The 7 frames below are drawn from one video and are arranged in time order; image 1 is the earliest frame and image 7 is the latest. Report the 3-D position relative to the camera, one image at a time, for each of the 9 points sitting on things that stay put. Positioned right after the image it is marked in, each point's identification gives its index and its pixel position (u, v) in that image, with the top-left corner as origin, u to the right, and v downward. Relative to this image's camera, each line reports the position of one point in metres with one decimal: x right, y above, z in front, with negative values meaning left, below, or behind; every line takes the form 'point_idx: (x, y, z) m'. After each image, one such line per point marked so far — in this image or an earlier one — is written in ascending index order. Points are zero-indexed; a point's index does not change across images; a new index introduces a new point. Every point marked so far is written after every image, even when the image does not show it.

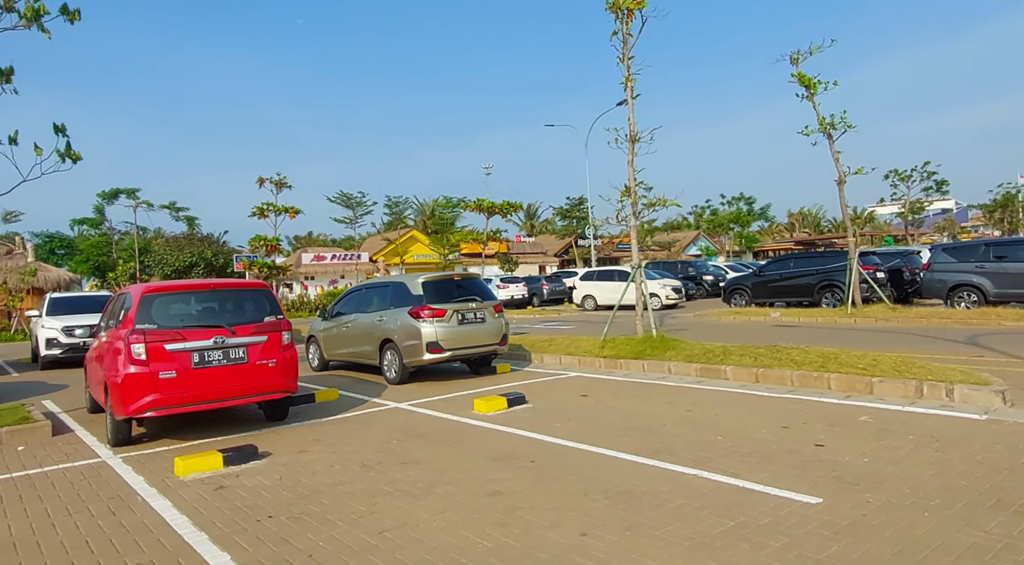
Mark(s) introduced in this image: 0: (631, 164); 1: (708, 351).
0: (+2.1, +2.1, +11.9) m
1: (+3.1, -1.1, +10.5) m
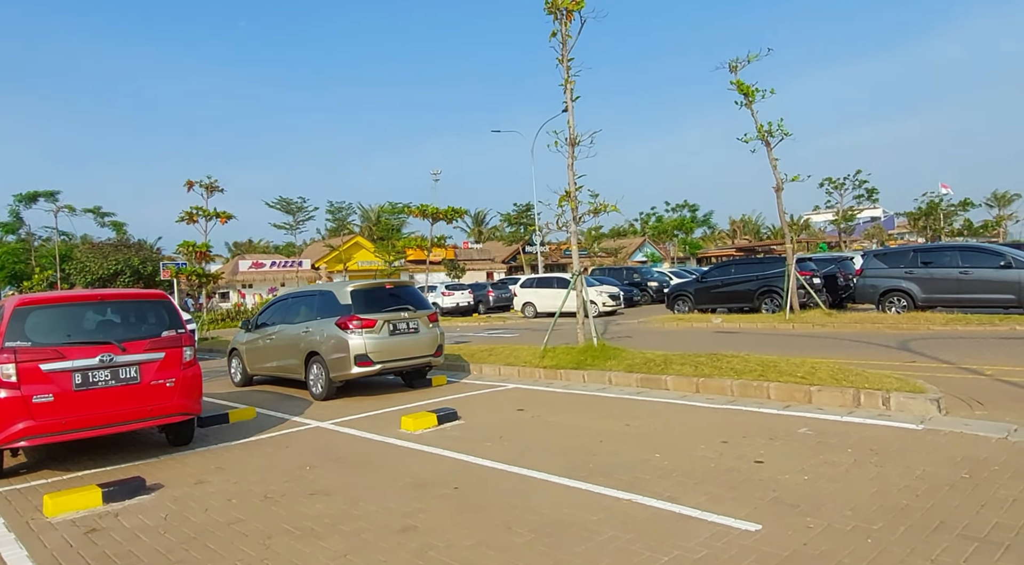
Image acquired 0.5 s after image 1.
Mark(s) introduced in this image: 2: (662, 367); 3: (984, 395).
0: (+1.0, +2.0, +11.6) m
1: (+2.1, -1.2, +10.3) m
2: (+2.2, -1.2, +9.8) m
3: (+5.3, -1.3, +7.5) m
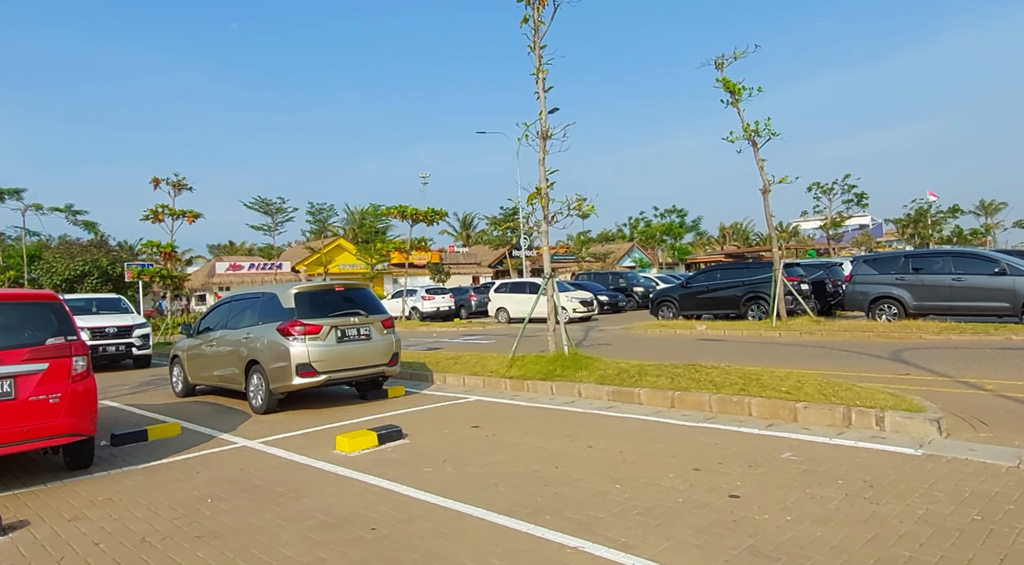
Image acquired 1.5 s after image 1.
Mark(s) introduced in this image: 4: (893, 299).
0: (+0.5, +1.9, +10.8) m
1: (+1.6, -1.3, +9.5) m
2: (+1.7, -1.3, +9.0) m
3: (+4.8, -1.3, +6.8) m
4: (+9.6, -0.4, +16.8) m
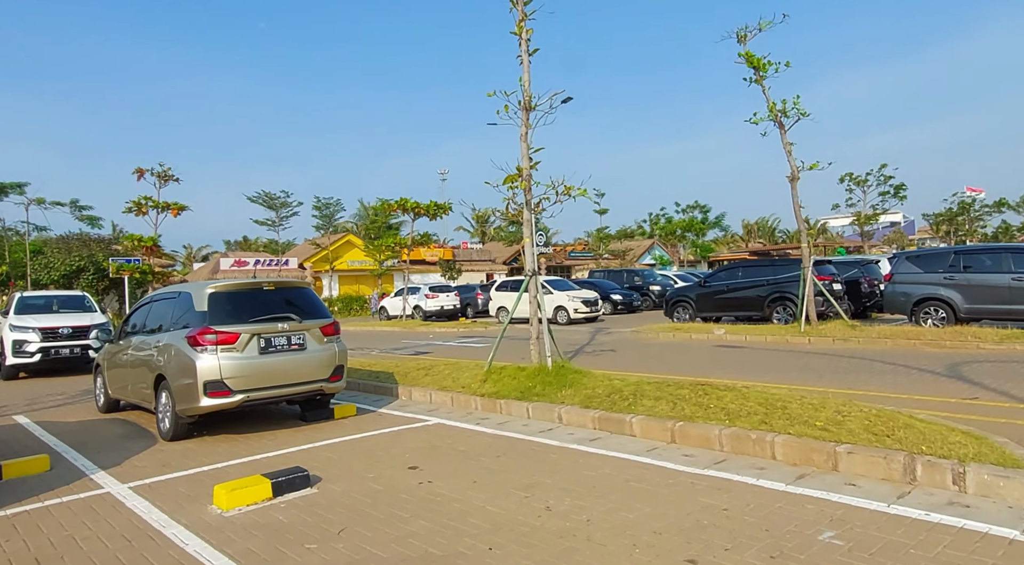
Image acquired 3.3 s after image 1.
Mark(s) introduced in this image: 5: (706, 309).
0: (+0.2, +1.9, +9.0) m
1: (+1.2, -1.3, +7.7) m
2: (+1.3, -1.3, +7.2) m
3: (+4.4, -1.3, +4.9) m
4: (+9.5, -0.4, +14.8) m
5: (+5.5, -0.8, +18.9) m
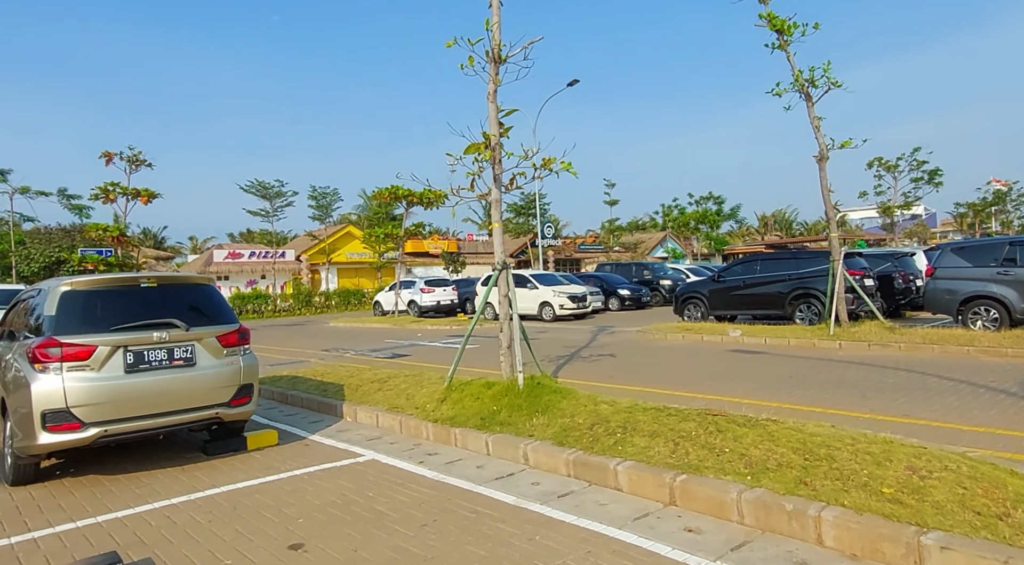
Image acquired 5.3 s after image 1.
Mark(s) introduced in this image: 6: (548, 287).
0: (-0.2, +2.0, +7.2) m
1: (+0.8, -1.2, +5.9) m
2: (+0.9, -1.3, +5.4) m
3: (+3.9, -1.4, +3.0) m
4: (+9.2, -0.3, +12.8) m
5: (+5.3, -0.6, +17.0) m
6: (+1.0, -0.1, +19.8) m
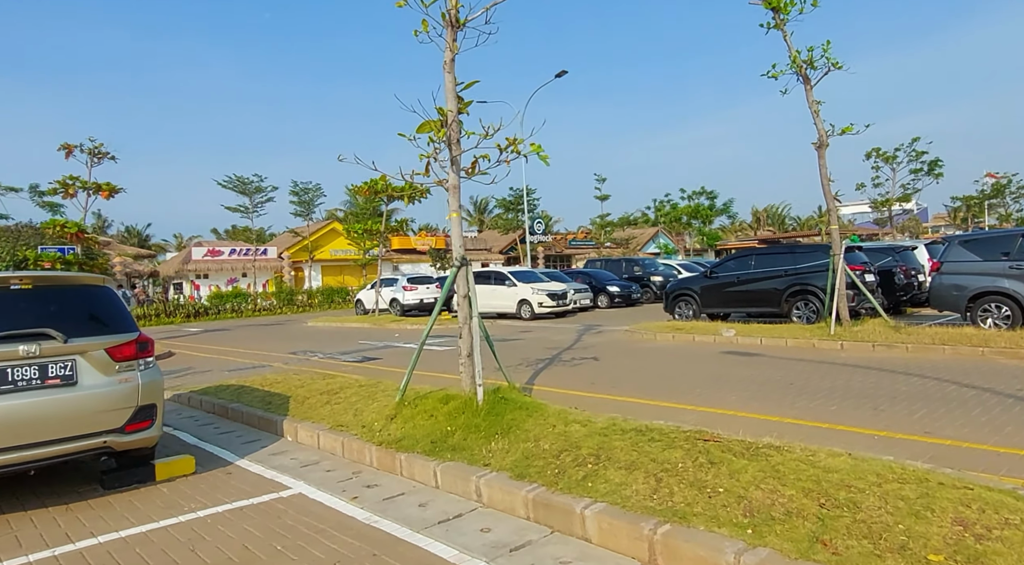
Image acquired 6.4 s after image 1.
0: (-0.6, +2.0, +6.2) m
1: (+0.4, -1.2, +4.9) m
2: (+0.5, -1.3, +4.5) m
3: (+3.6, -1.3, +2.1) m
4: (+8.8, -0.2, +11.9) m
5: (+4.9, -0.5, +16.1) m
6: (+0.5, -0.1, +18.8) m
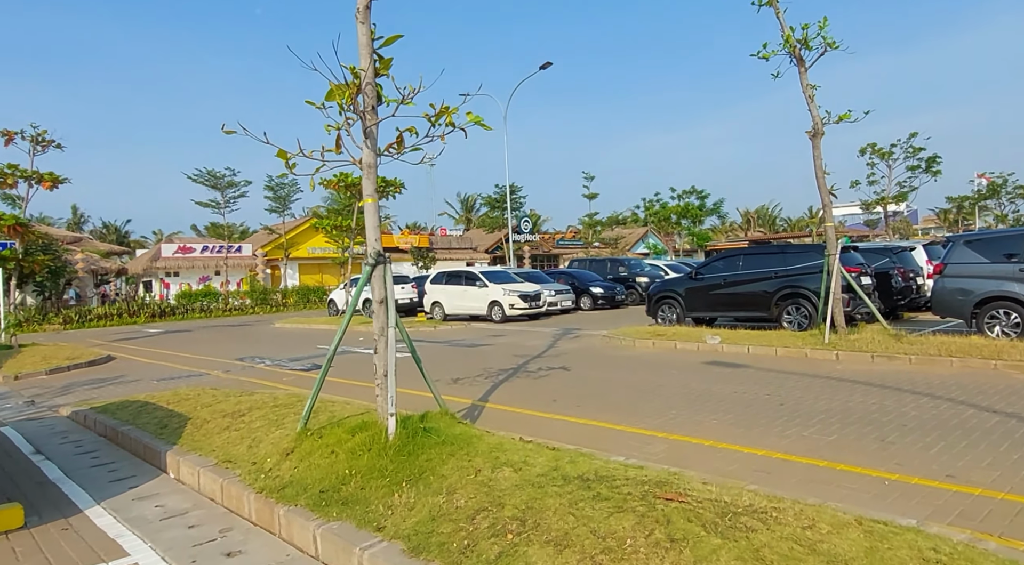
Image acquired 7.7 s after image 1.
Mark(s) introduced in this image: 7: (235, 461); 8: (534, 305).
0: (-1.1, +2.0, +5.0) m
1: (-0.1, -1.2, +3.7) m
2: (0.0, -1.3, +3.3) m
3: (+3.1, -1.4, +0.9) m
4: (+8.2, -0.3, +10.8) m
5: (+4.2, -0.6, +15.0) m
6: (-0.2, -0.1, +17.6) m
7: (-2.2, -1.4, +5.2) m
8: (+0.8, -0.6, +17.4) m
